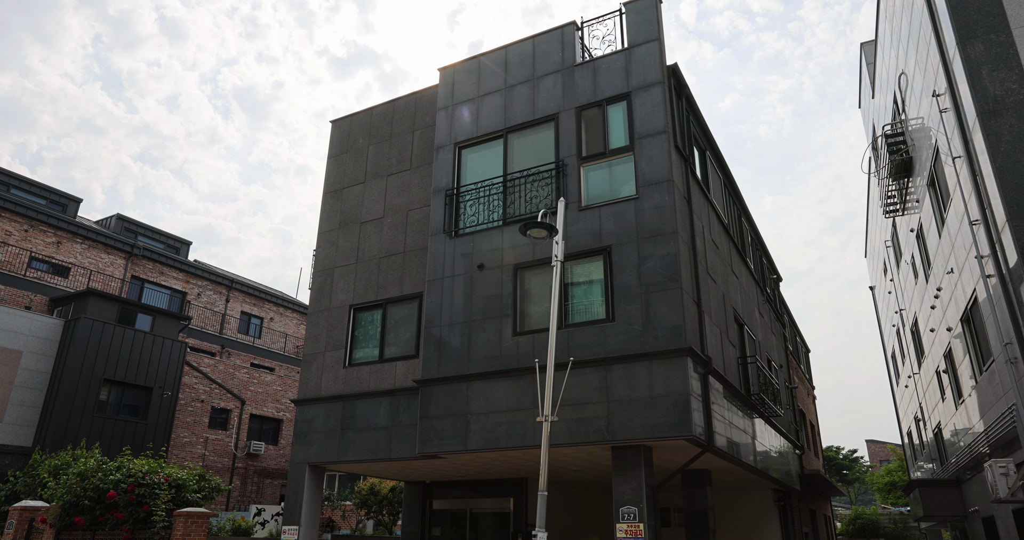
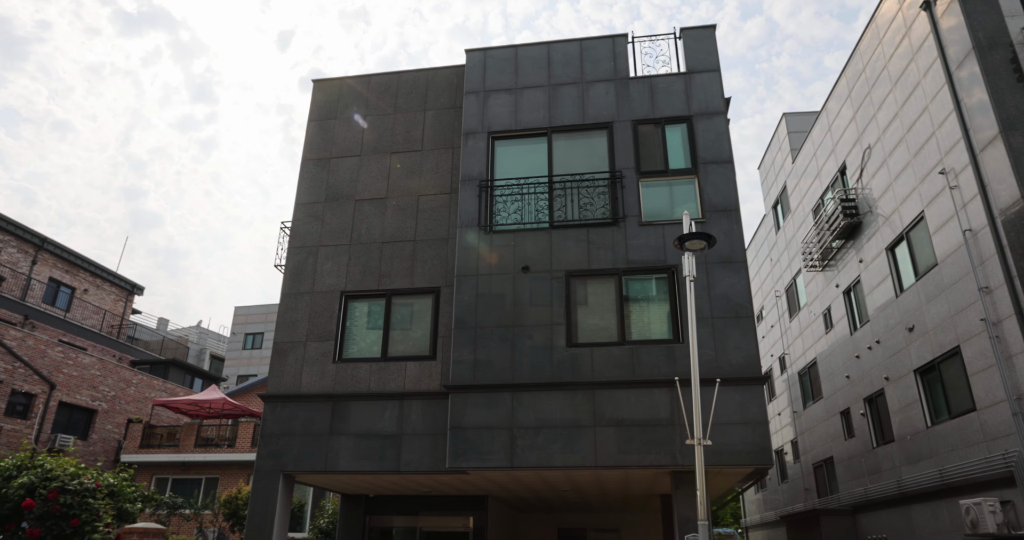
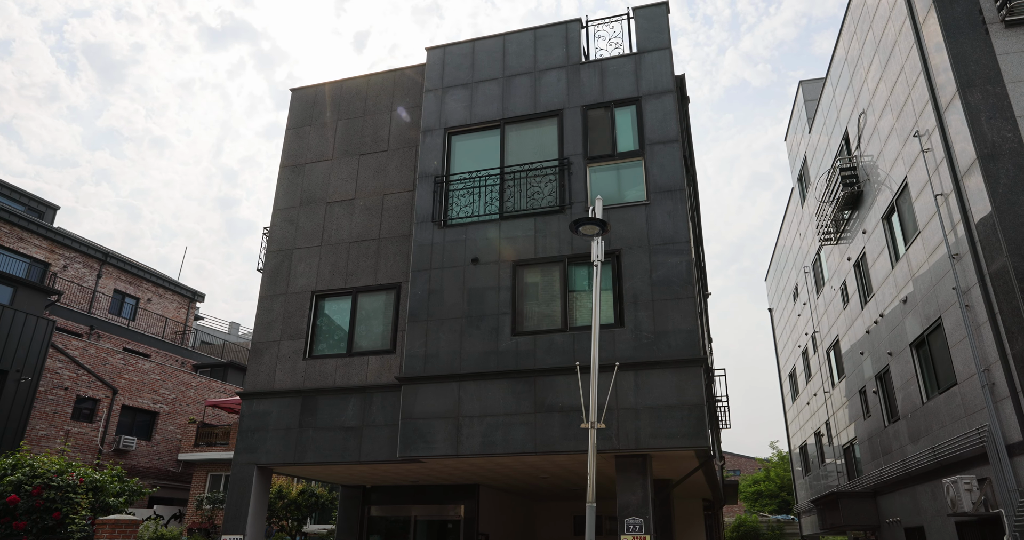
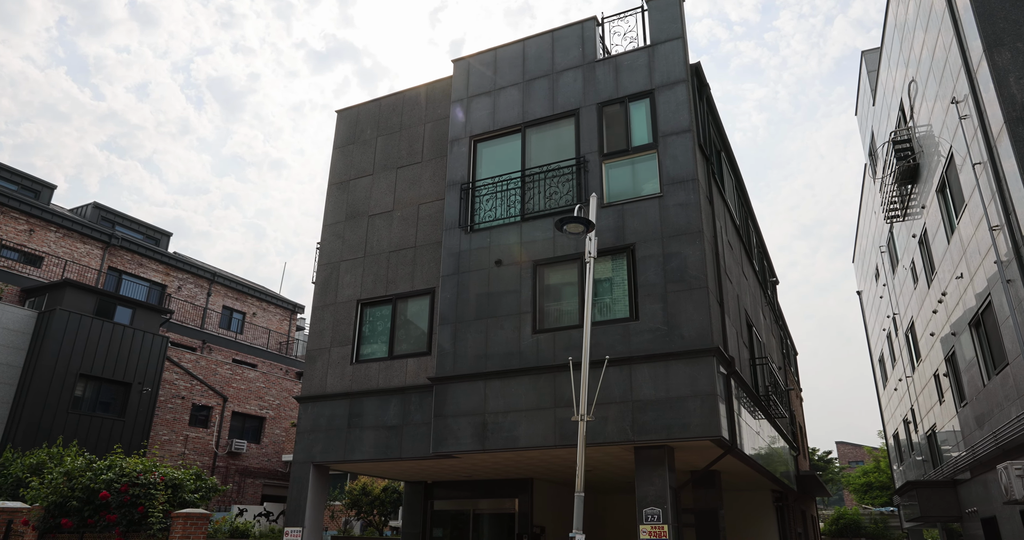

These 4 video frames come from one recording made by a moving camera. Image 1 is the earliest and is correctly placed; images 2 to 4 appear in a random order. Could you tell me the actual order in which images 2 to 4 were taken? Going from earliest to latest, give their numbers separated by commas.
4, 3, 2
